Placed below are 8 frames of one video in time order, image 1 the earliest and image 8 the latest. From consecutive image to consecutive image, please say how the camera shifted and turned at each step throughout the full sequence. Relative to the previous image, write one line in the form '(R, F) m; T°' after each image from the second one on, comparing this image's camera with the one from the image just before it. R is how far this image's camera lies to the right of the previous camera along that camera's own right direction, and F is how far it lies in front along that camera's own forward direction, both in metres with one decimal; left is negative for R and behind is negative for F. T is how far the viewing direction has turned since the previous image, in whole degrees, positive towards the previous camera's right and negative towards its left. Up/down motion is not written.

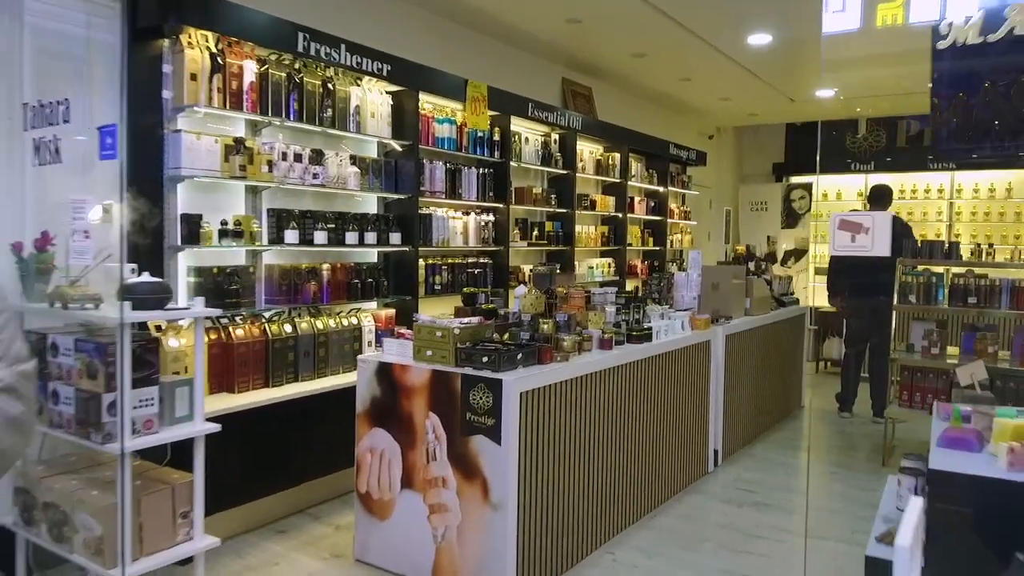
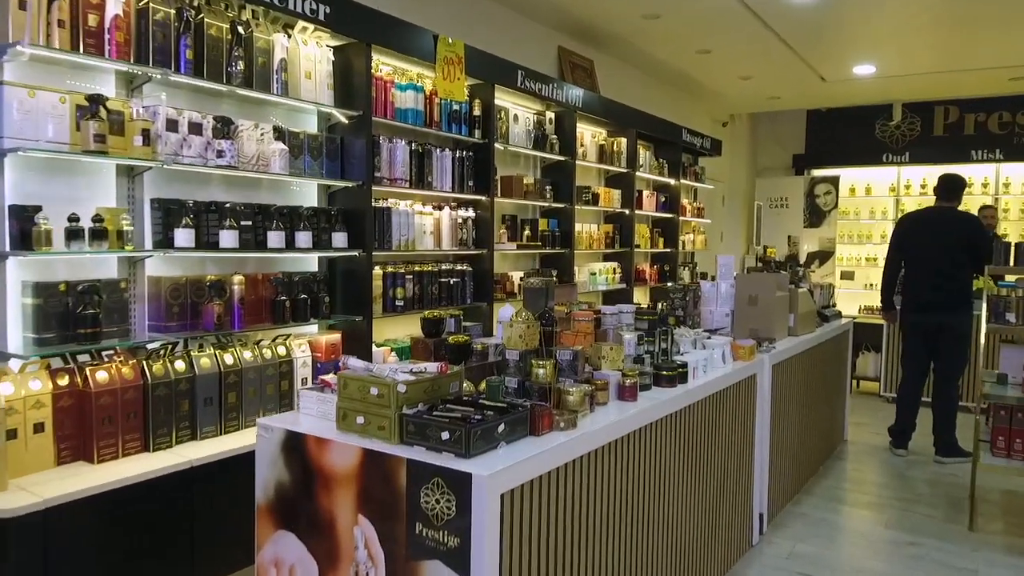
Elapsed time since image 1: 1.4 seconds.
(0.0, +1.1) m; +1°
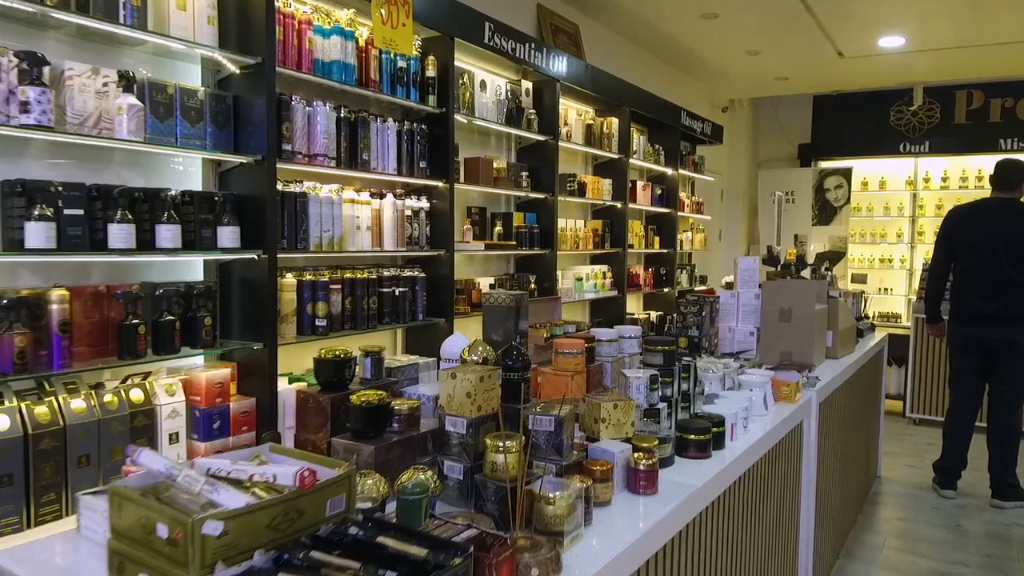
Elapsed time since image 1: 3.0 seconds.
(+0.1, +0.9) m; +1°
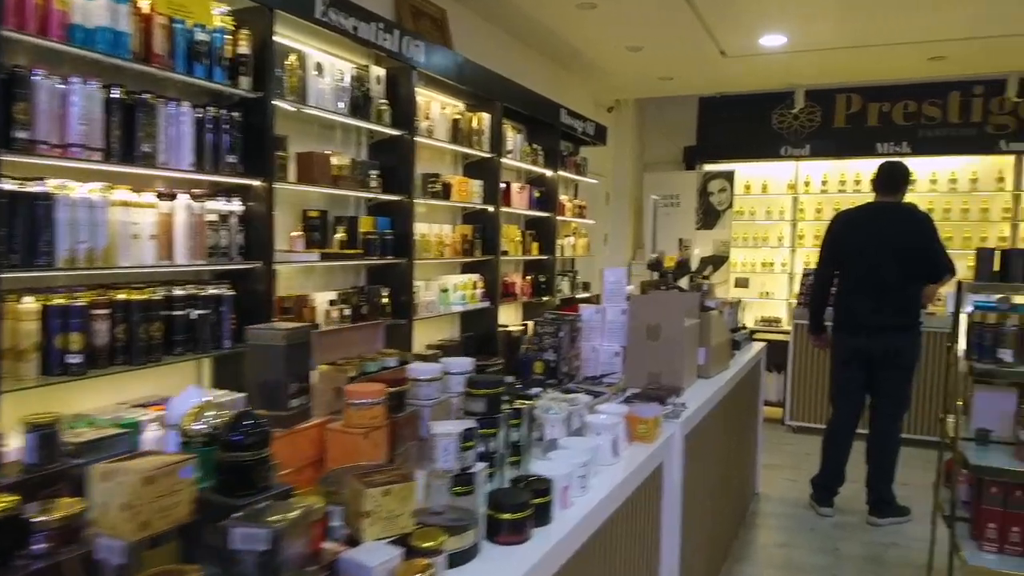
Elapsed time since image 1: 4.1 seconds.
(+0.3, +0.4) m; +7°
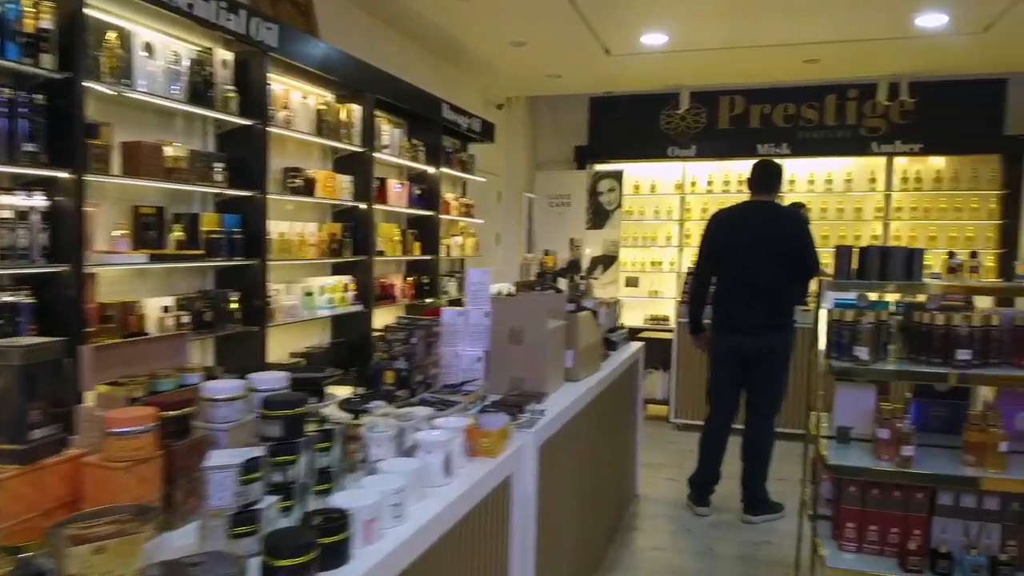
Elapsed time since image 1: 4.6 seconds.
(+0.2, +0.2) m; +7°
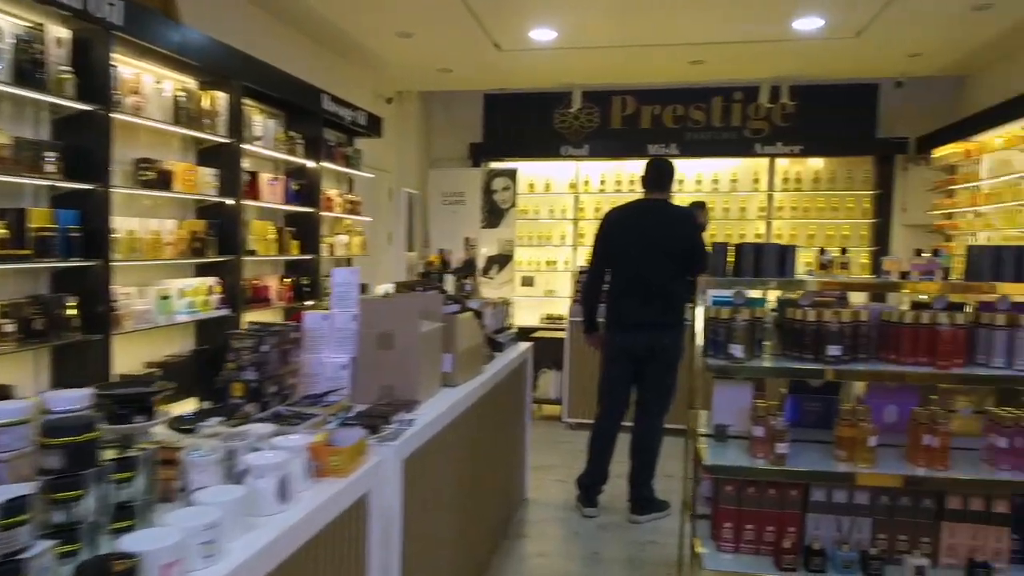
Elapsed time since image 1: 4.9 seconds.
(+0.1, +0.1) m; +7°
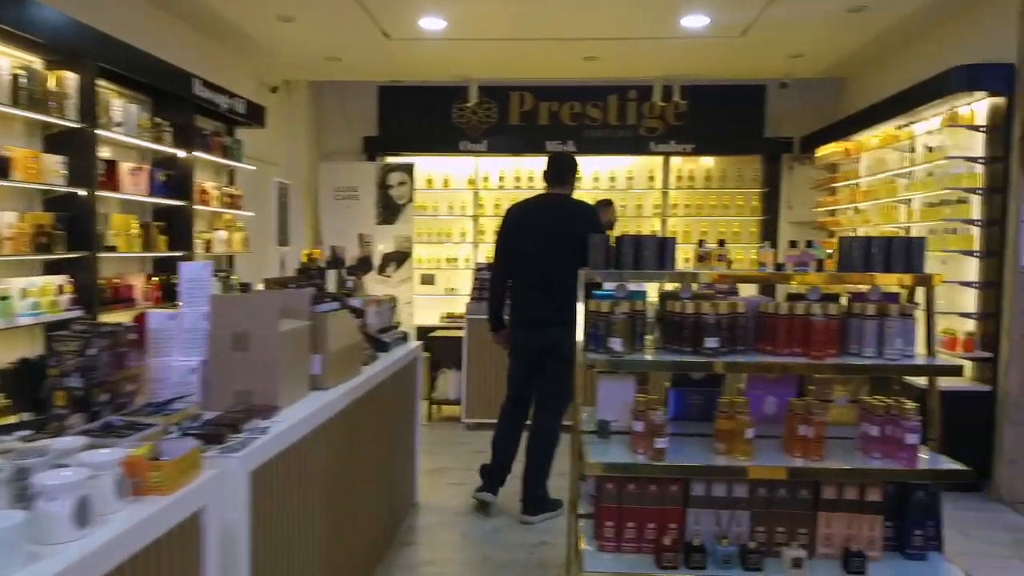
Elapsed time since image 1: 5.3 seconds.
(+0.1, +0.1) m; +7°
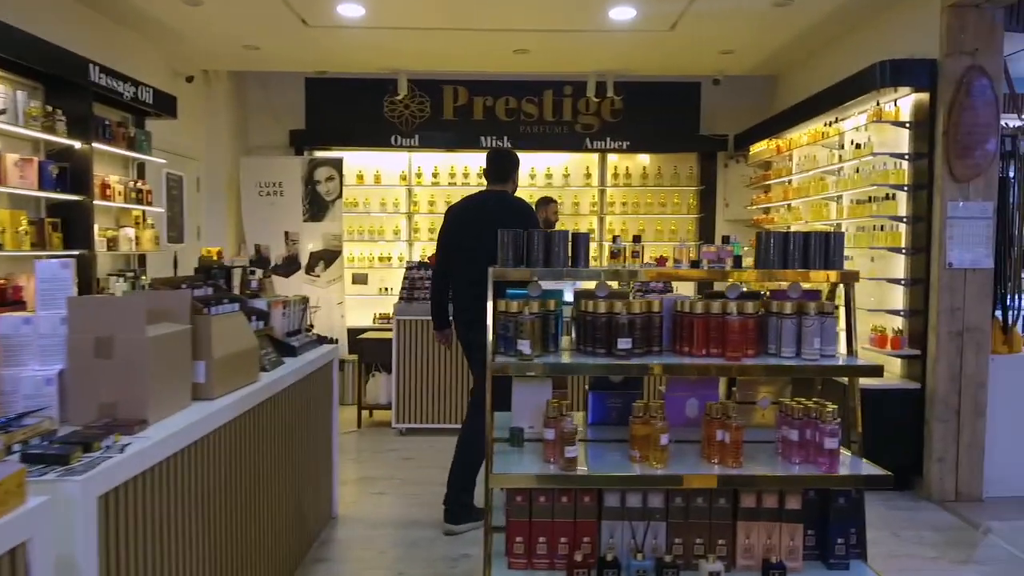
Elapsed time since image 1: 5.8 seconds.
(+0.1, +0.2) m; +4°
